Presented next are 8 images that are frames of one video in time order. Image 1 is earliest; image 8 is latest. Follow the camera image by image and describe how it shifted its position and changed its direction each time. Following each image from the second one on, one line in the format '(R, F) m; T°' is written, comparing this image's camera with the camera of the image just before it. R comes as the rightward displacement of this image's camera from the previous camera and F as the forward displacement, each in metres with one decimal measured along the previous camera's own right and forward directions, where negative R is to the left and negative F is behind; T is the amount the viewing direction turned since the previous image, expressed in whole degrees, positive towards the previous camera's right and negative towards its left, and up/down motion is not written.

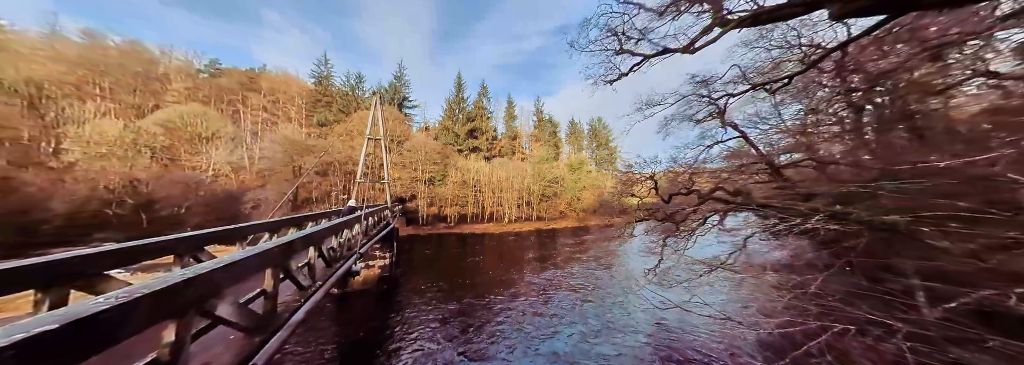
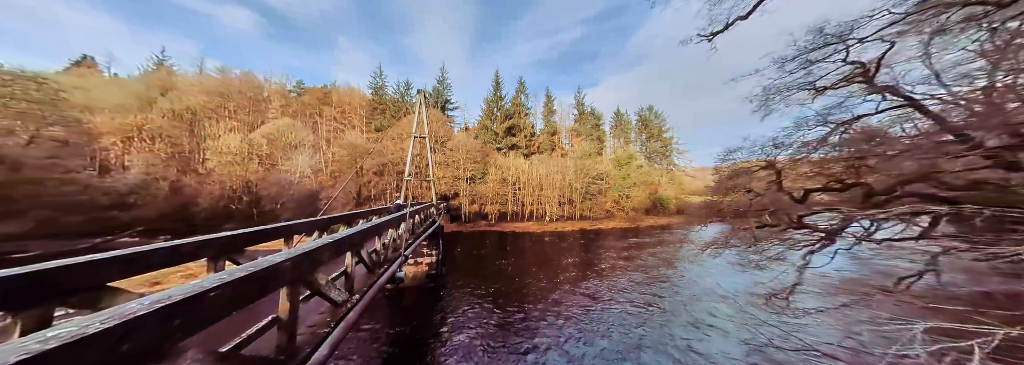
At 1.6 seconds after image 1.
(+0.6, +0.3) m; -11°
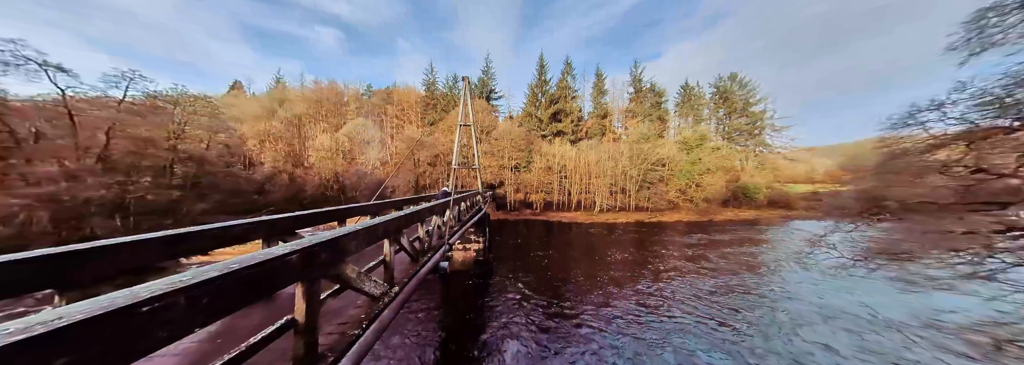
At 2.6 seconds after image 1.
(+0.9, +0.4) m; -14°
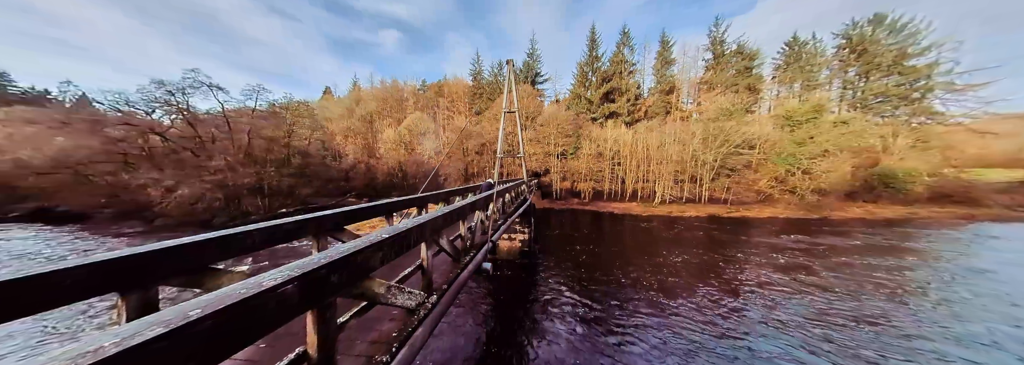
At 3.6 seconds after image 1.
(+0.8, +0.5) m; -14°
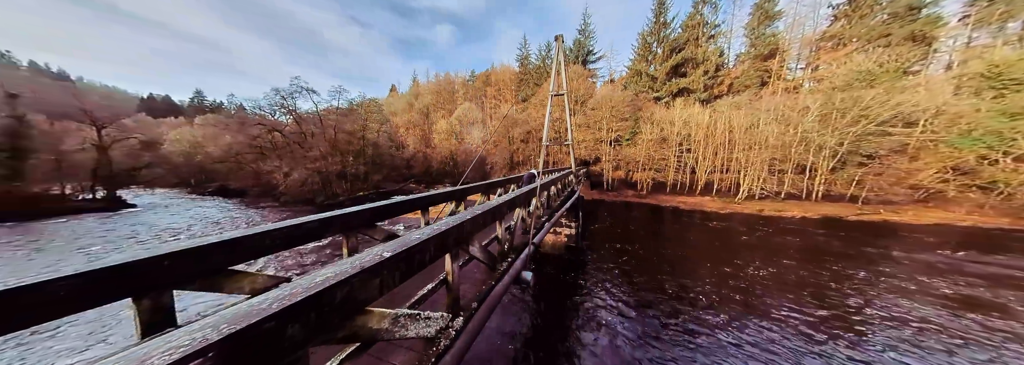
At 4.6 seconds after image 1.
(+1.1, +0.7) m; -14°
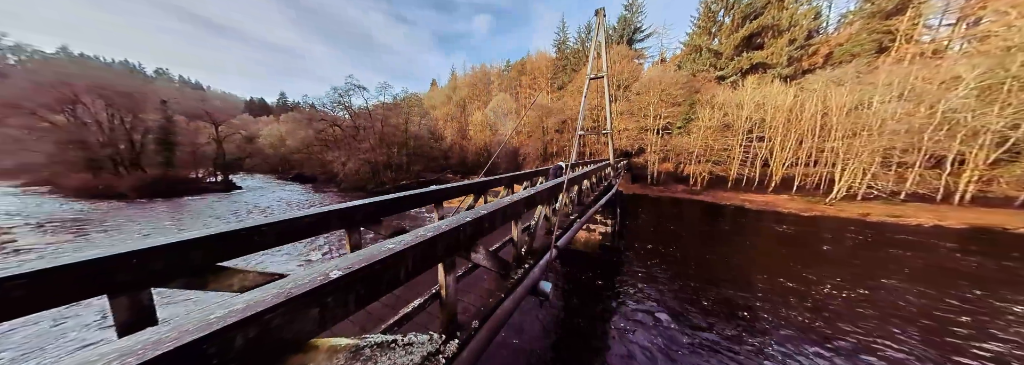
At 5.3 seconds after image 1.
(+0.9, +0.4) m; -11°
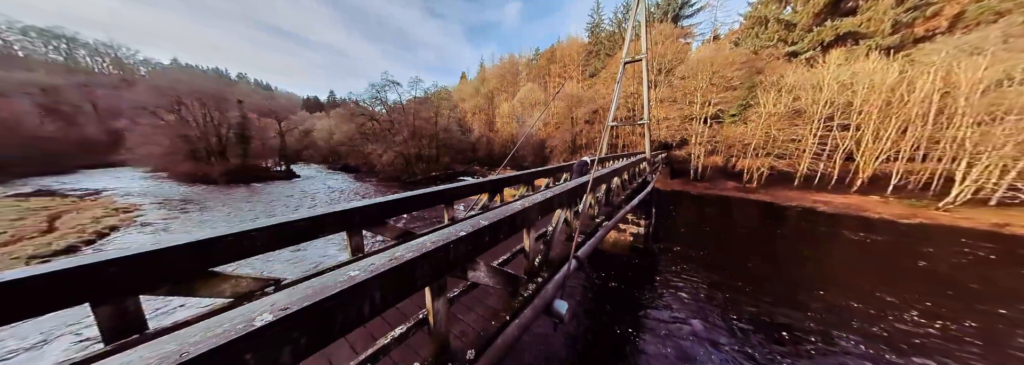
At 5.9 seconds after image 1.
(+0.7, +0.3) m; -9°
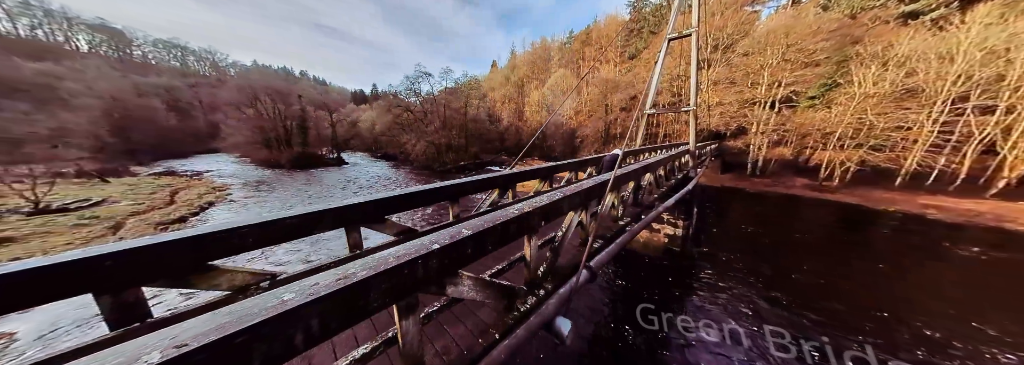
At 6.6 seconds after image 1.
(+0.7, +0.4) m; -9°
